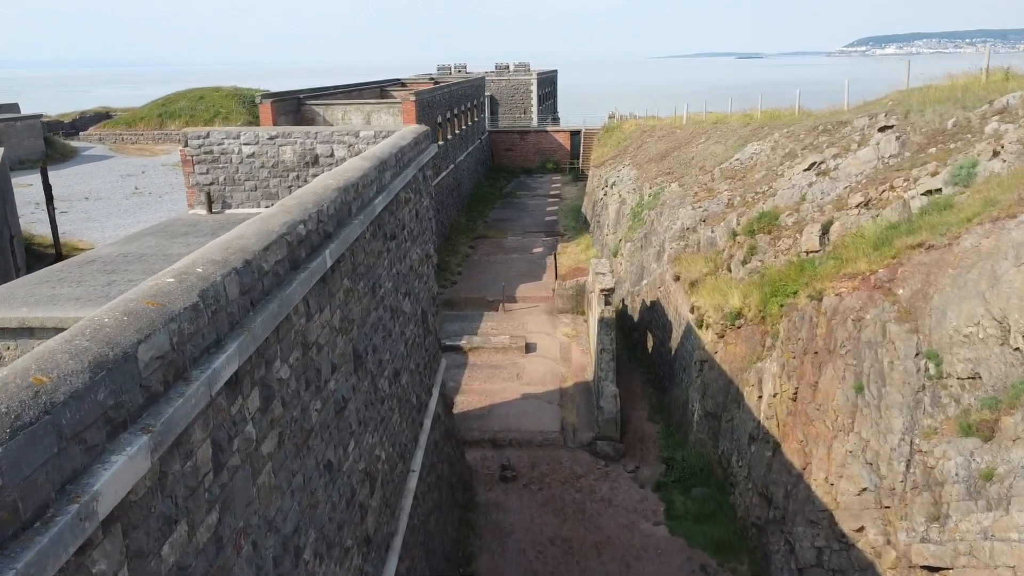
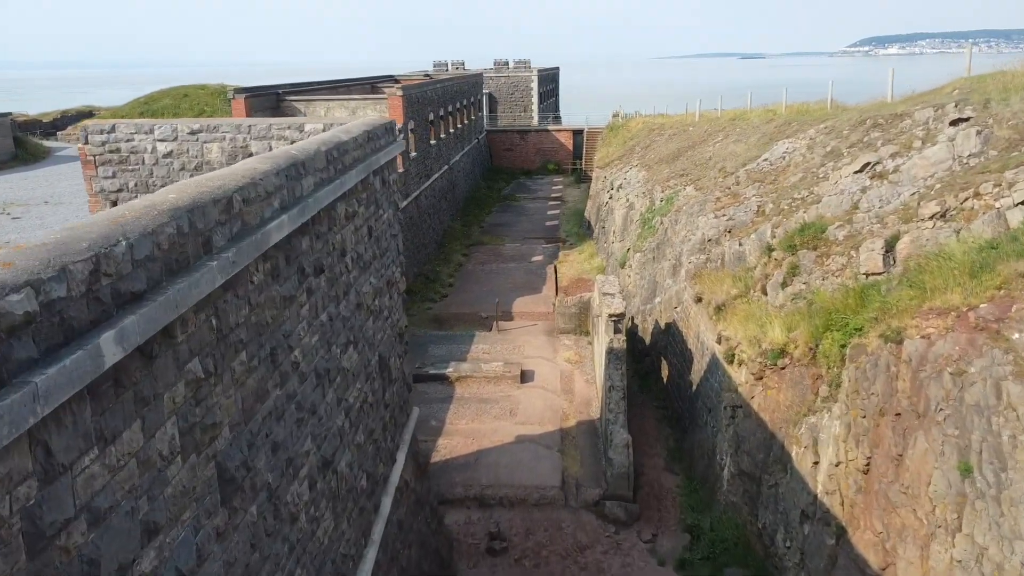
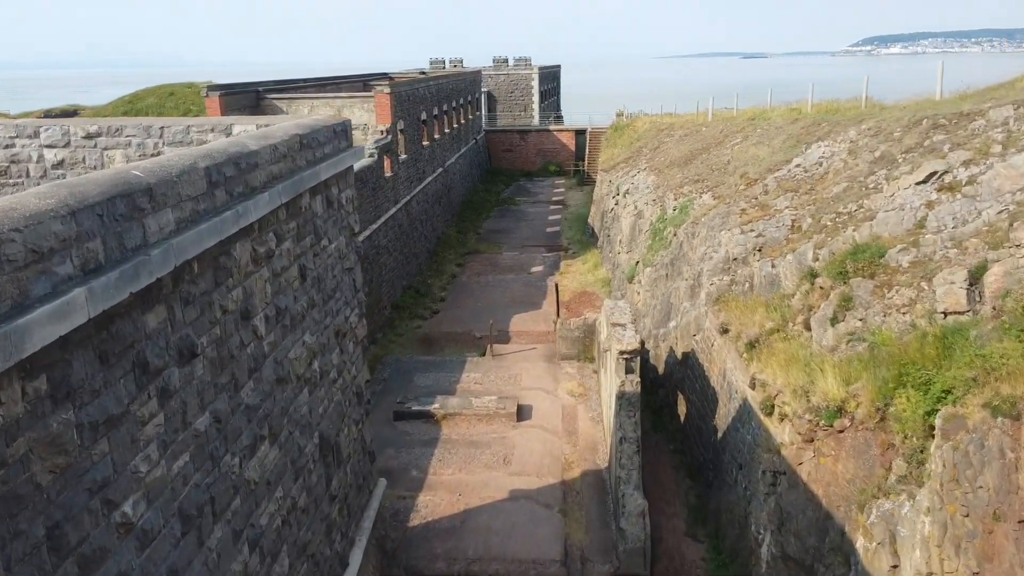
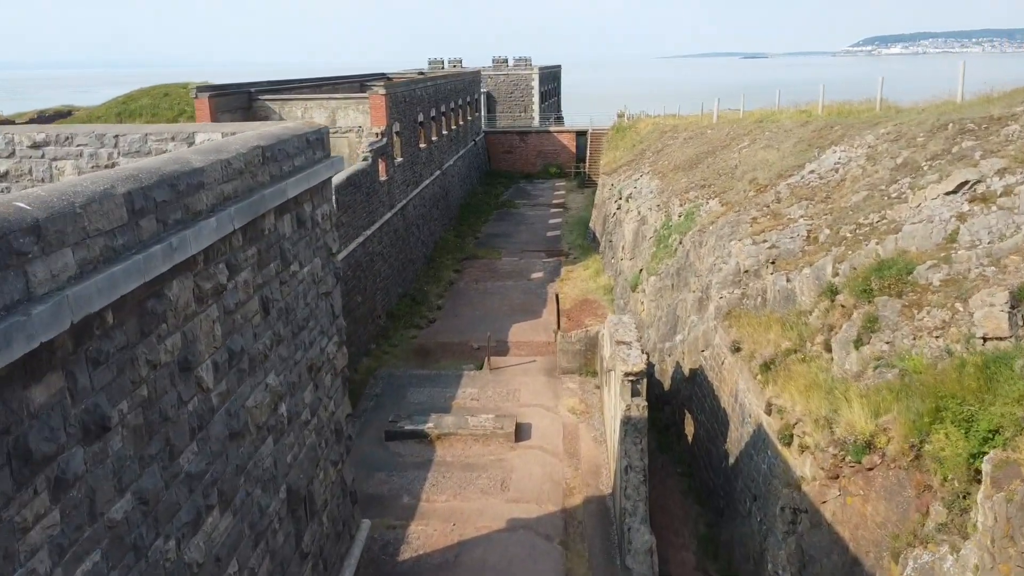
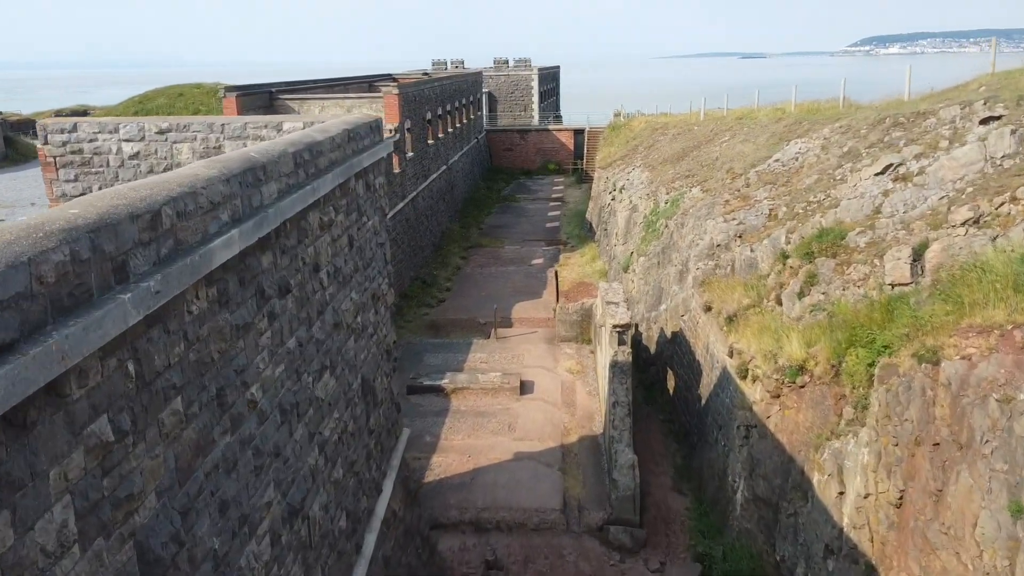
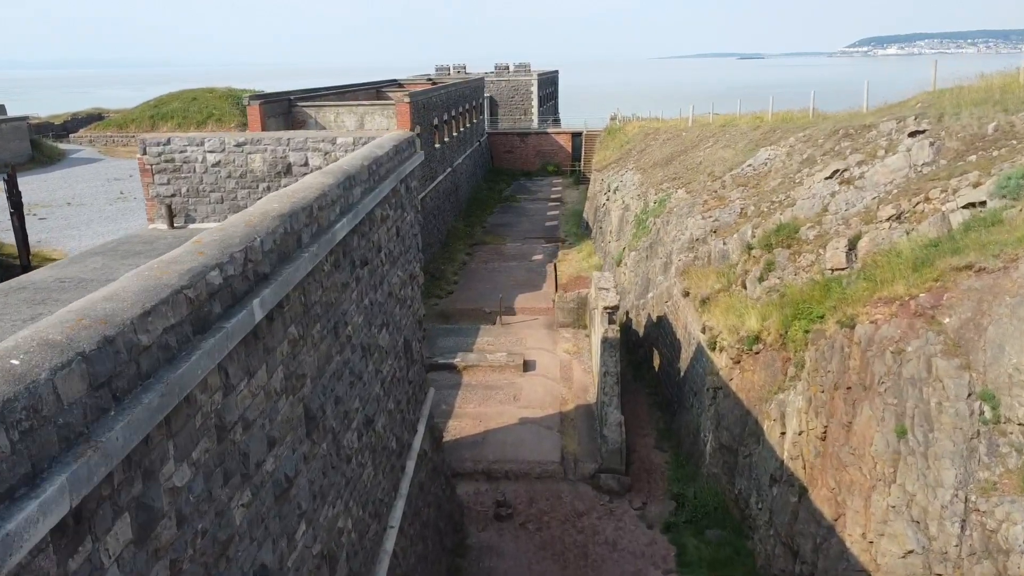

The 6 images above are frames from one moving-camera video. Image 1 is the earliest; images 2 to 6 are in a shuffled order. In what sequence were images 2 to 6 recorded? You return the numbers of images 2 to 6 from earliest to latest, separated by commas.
6, 2, 5, 3, 4
